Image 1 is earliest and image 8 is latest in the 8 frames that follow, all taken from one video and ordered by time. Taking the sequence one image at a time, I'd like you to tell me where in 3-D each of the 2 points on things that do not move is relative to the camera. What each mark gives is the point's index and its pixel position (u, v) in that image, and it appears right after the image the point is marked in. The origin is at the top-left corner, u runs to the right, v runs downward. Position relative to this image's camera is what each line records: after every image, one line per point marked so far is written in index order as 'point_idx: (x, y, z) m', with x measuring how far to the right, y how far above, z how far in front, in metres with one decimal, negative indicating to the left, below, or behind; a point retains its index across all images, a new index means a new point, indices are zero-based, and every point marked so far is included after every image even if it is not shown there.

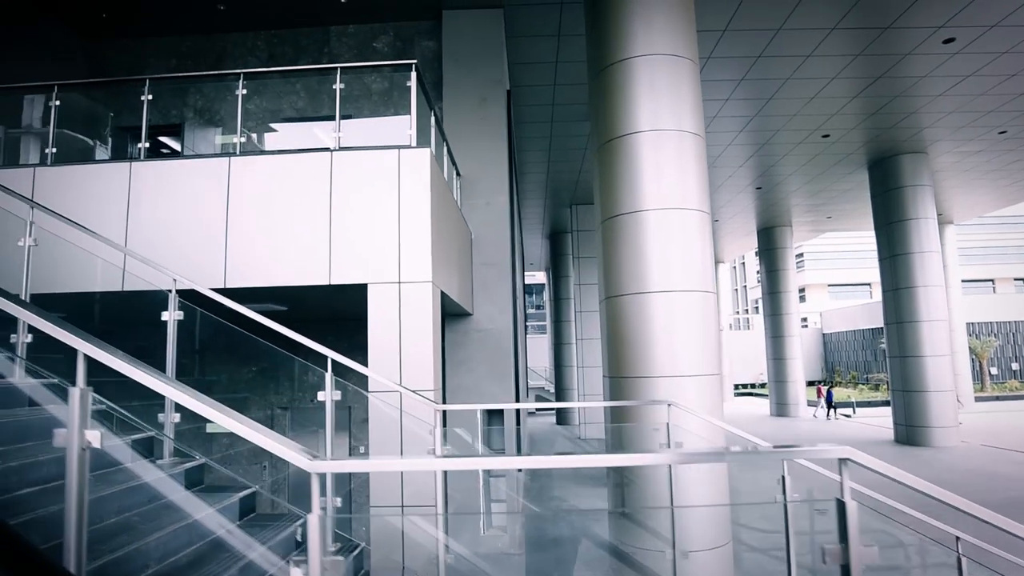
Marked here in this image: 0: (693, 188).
0: (+2.0, +1.1, +6.3) m
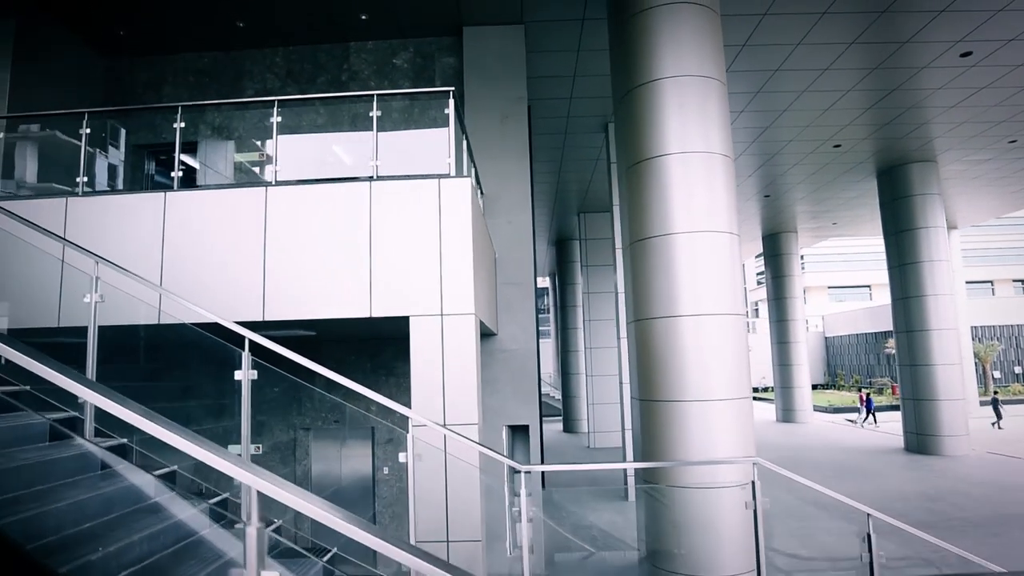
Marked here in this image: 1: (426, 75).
0: (+2.3, +0.8, +6.3) m
1: (-1.2, +3.0, +8.2) m
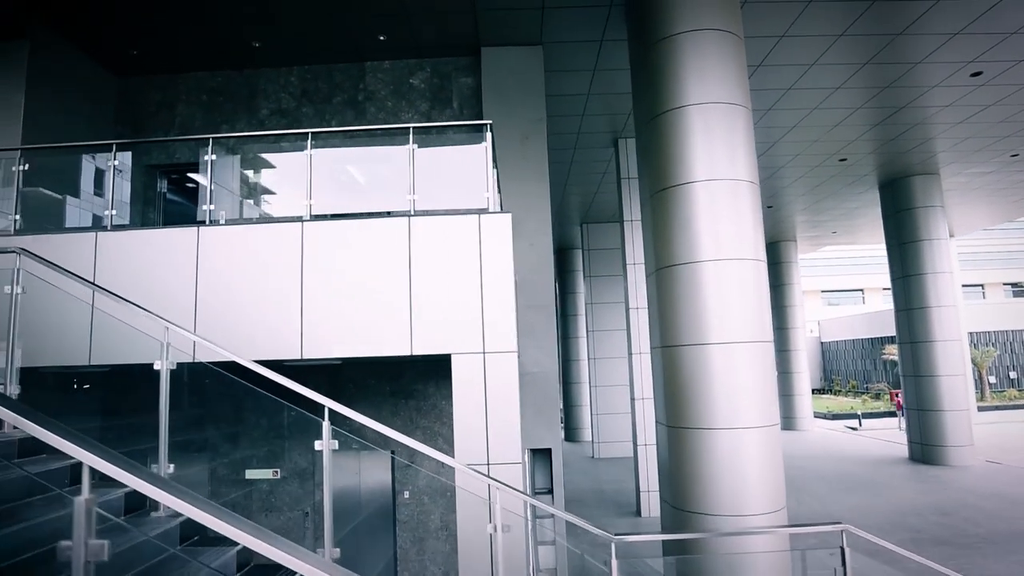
0: (+2.6, +0.6, +6.3) m
1: (-0.9, +2.7, +8.1) m
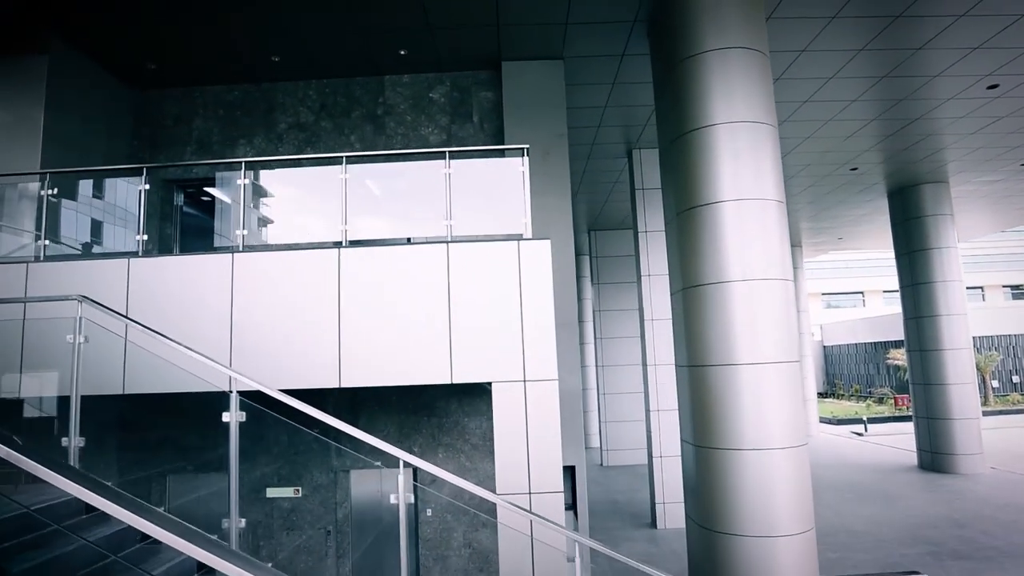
0: (+2.9, +0.3, +6.3) m
1: (-0.7, +2.5, +8.1) m
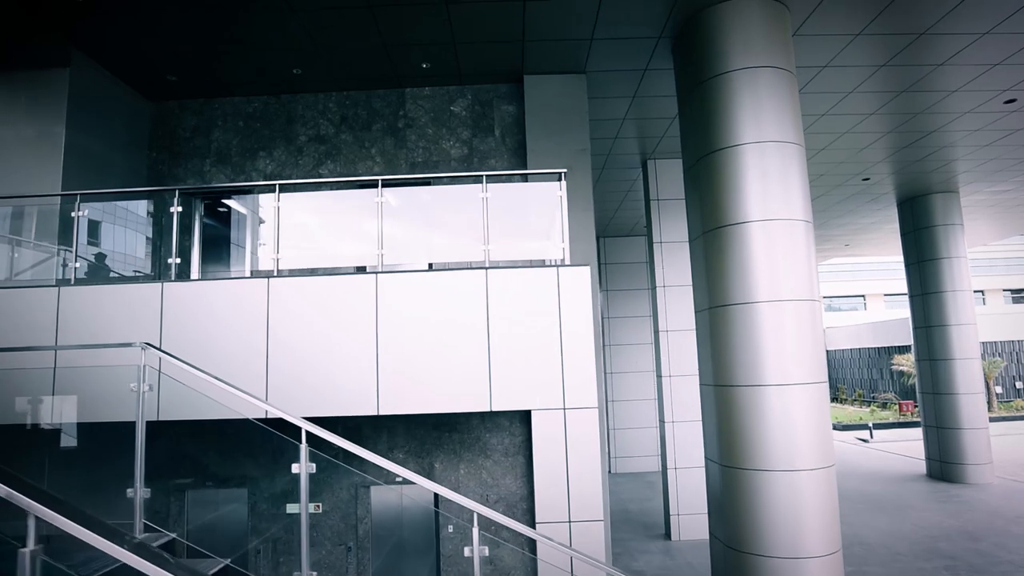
0: (+3.2, +0.1, +6.3) m
1: (-0.4, +2.3, +8.0) m
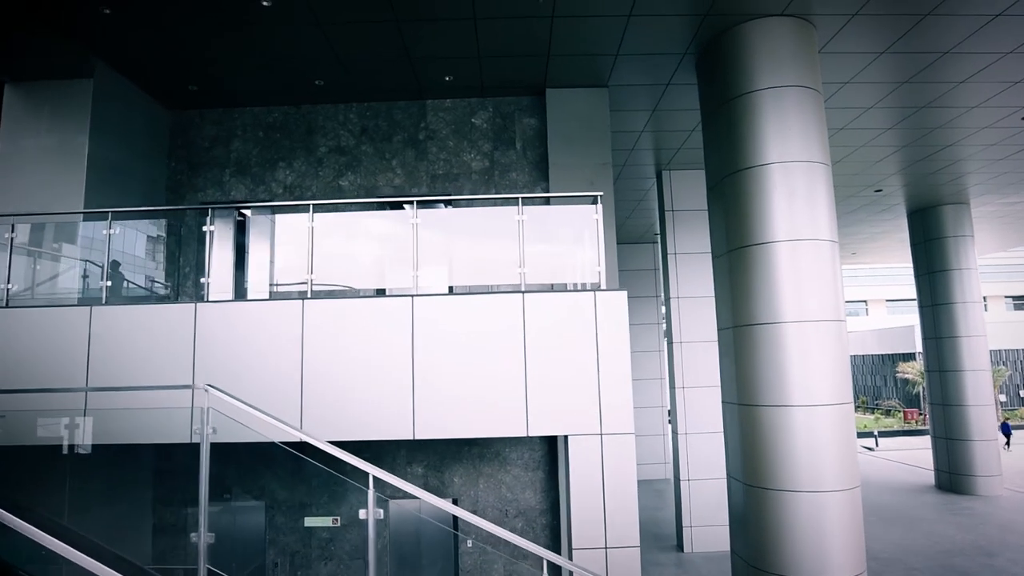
0: (+3.5, -0.1, +6.3) m
1: (-0.1, +2.1, +8.0) m
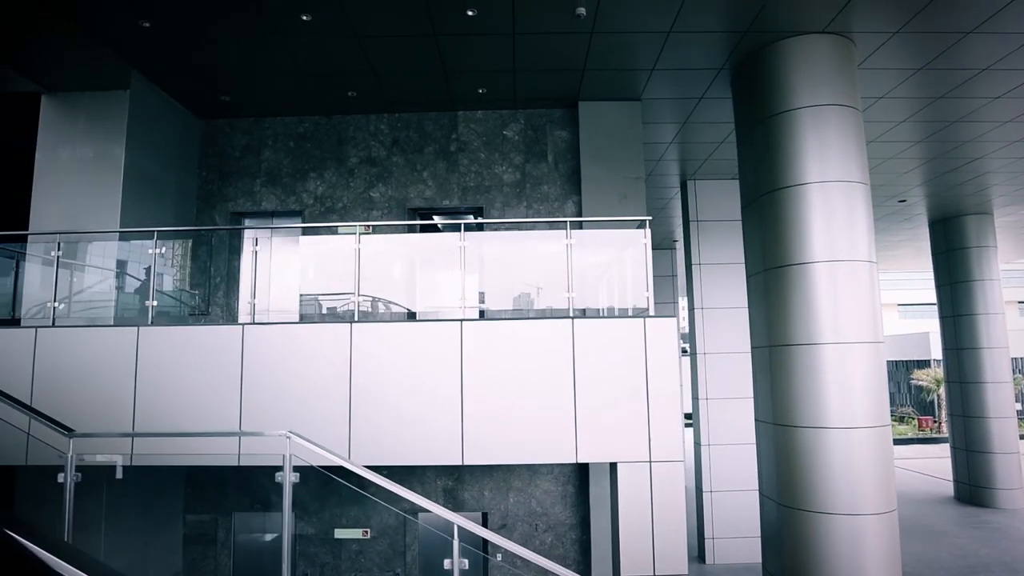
0: (+3.9, -0.3, +6.2) m
1: (+0.4, +1.9, +8.0) m
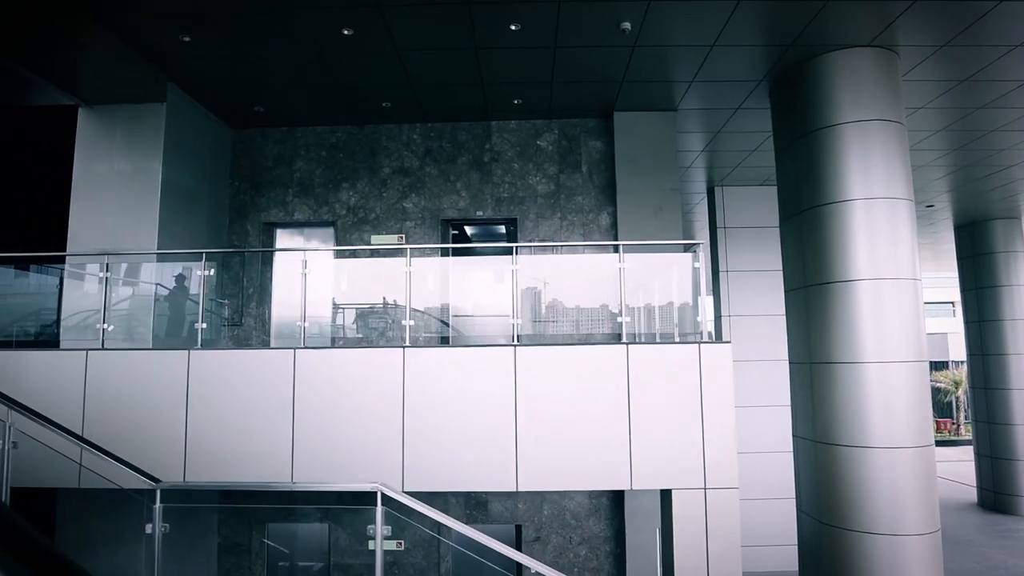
0: (+4.3, -0.5, +6.2) m
1: (+0.8, +1.8, +7.9) m
